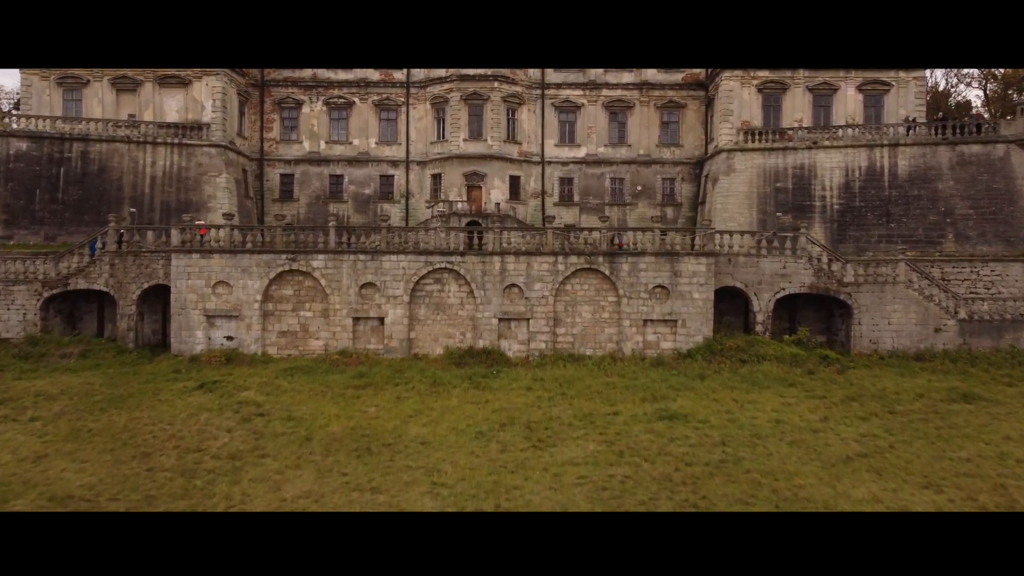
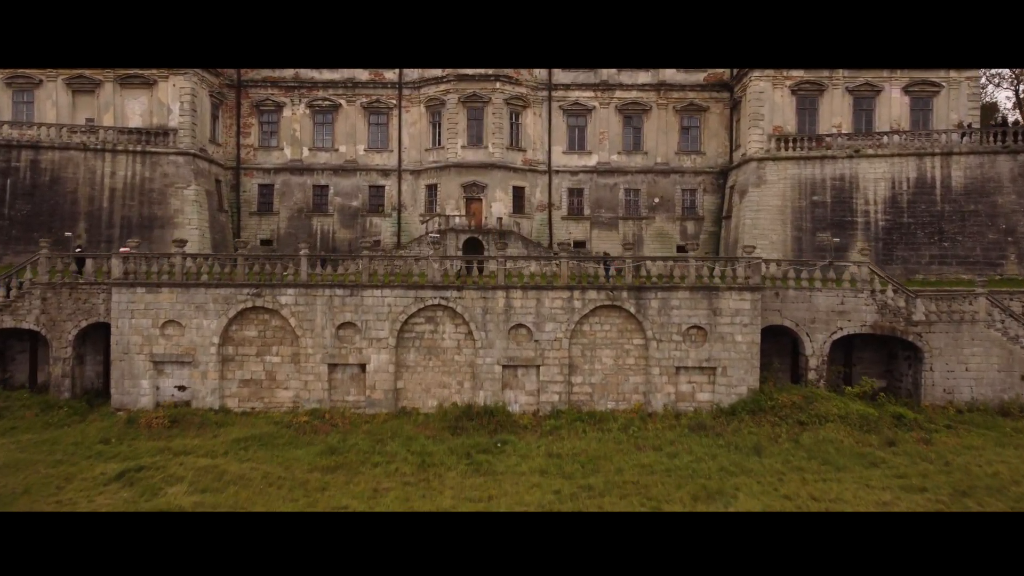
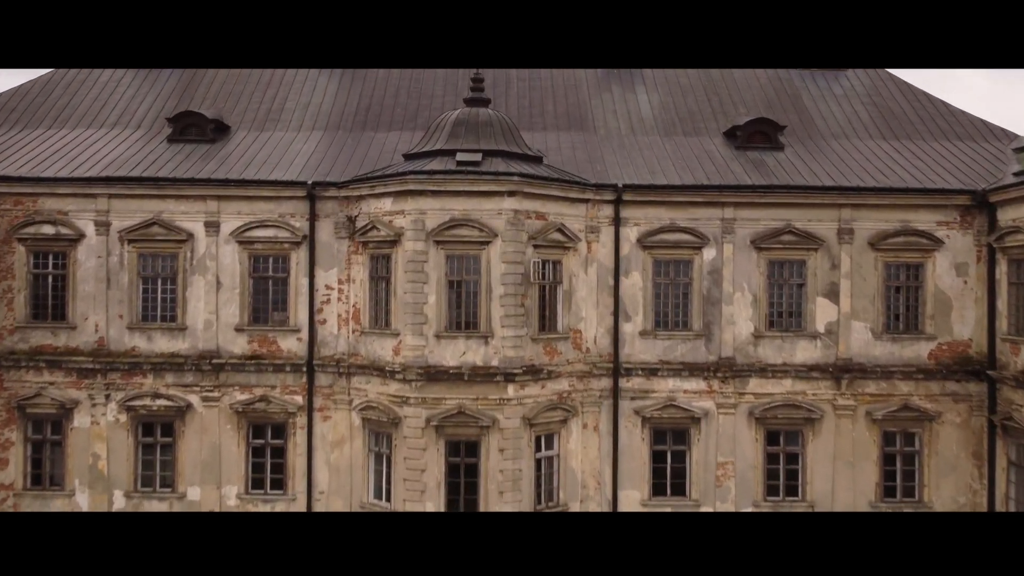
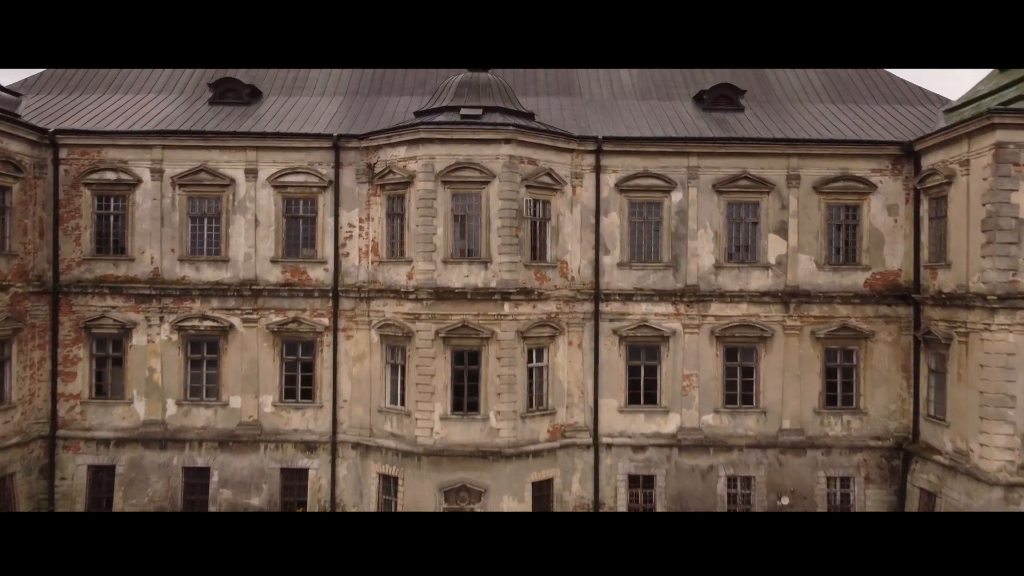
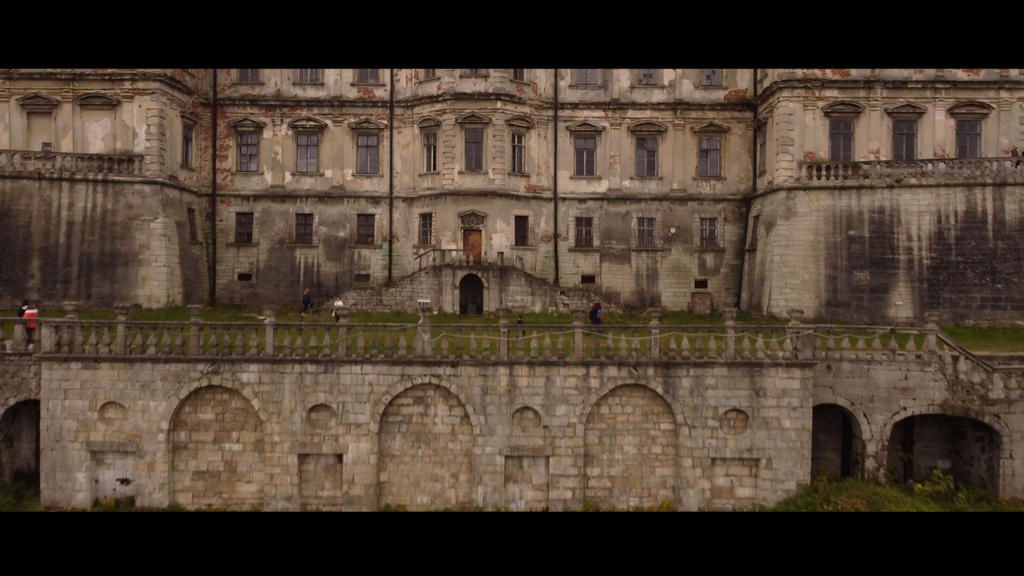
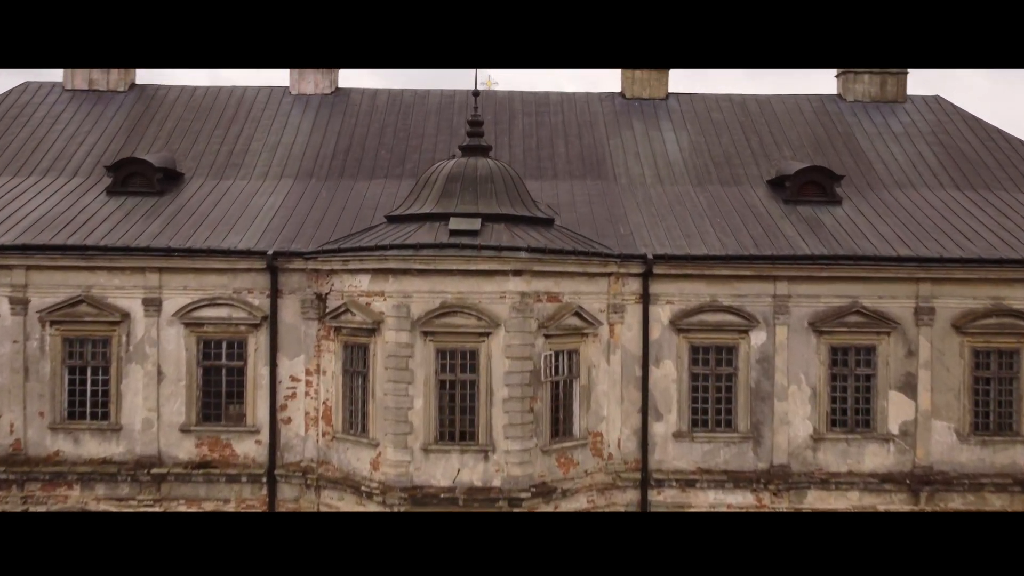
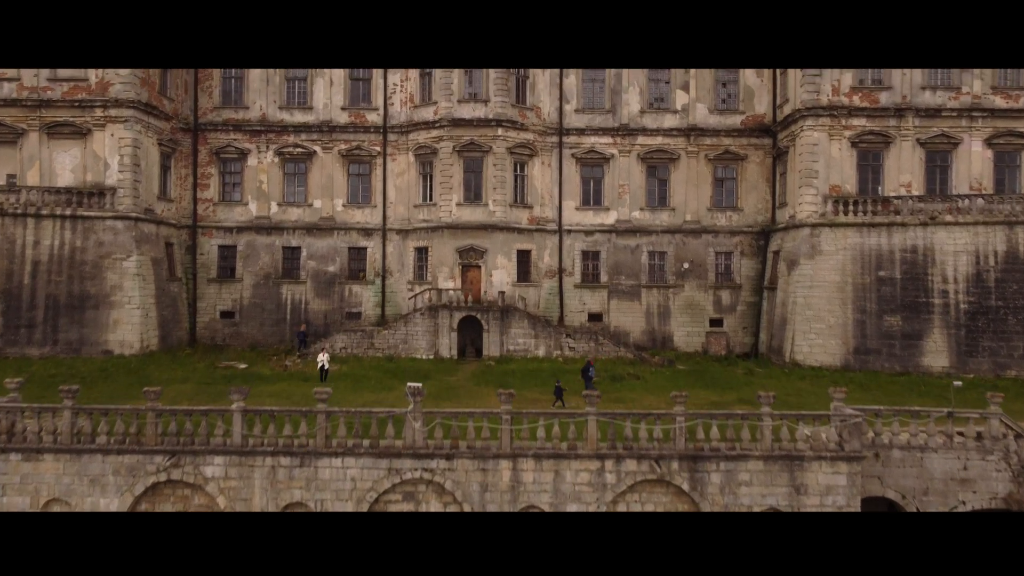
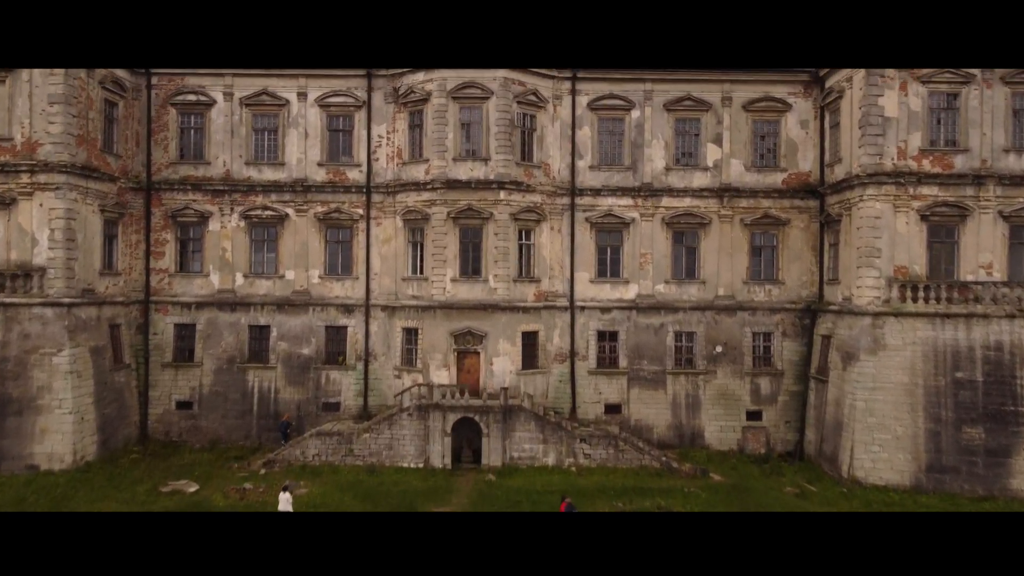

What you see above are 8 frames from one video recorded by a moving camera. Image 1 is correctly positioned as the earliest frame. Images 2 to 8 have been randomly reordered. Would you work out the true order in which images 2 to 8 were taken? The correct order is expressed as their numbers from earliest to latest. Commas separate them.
2, 5, 7, 8, 4, 3, 6
